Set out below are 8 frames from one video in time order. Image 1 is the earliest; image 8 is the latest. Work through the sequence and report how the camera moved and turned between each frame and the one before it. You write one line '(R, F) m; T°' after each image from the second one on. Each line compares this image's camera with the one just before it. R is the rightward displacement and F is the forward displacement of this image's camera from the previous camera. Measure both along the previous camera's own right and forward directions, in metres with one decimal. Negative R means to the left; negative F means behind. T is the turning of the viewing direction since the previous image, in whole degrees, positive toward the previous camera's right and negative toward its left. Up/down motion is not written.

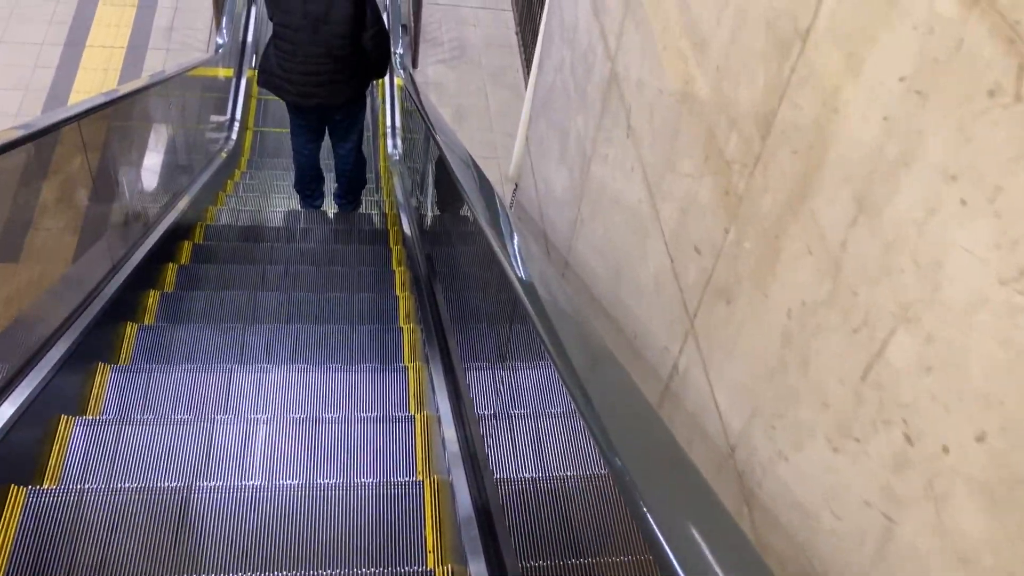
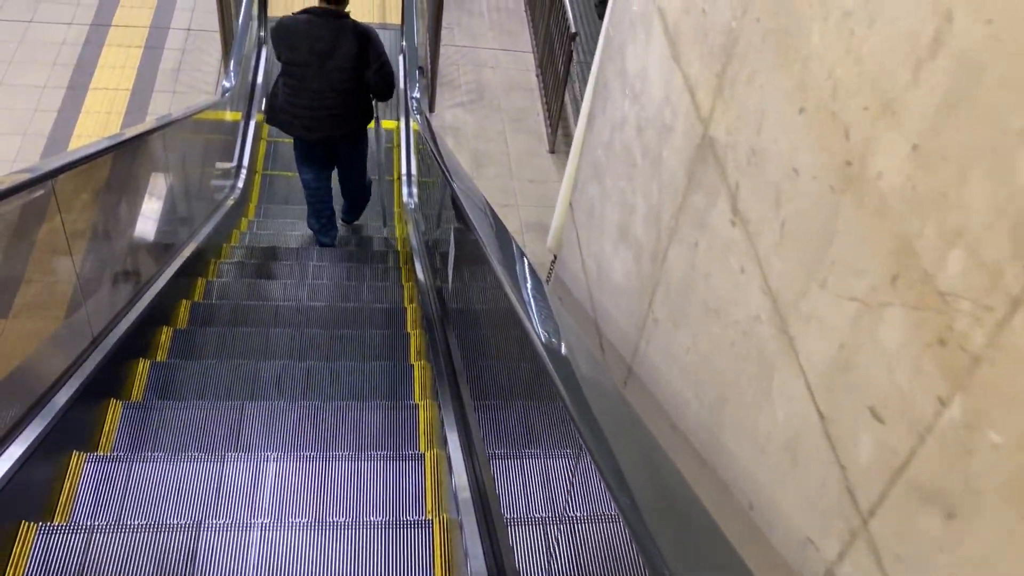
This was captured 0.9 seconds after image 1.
(0.0, +0.2) m; -1°
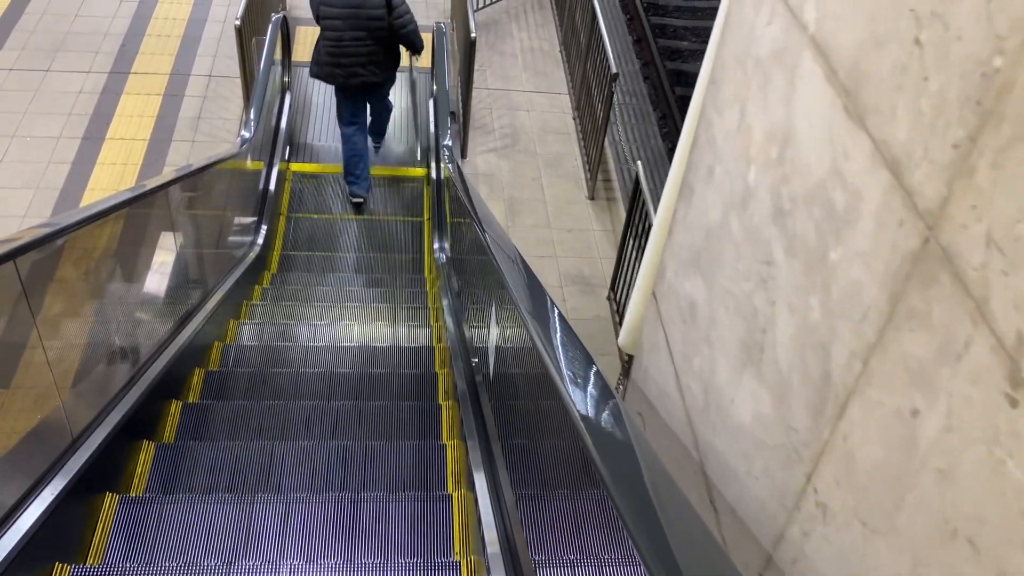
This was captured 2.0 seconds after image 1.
(0.0, +0.3) m; -2°
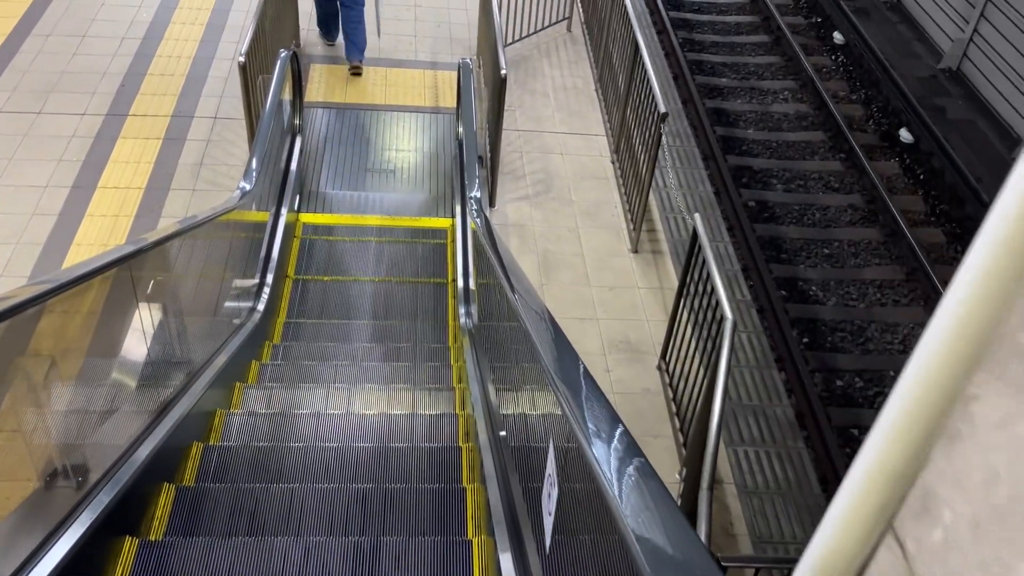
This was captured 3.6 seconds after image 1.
(0.0, +0.5) m; -1°
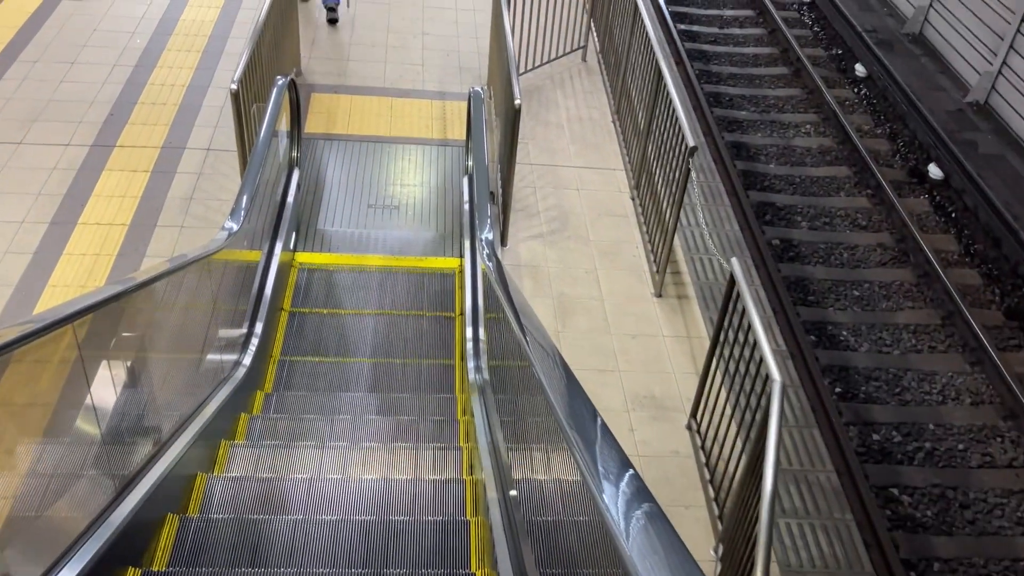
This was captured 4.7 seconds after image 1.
(0.0, +0.3) m; 0°
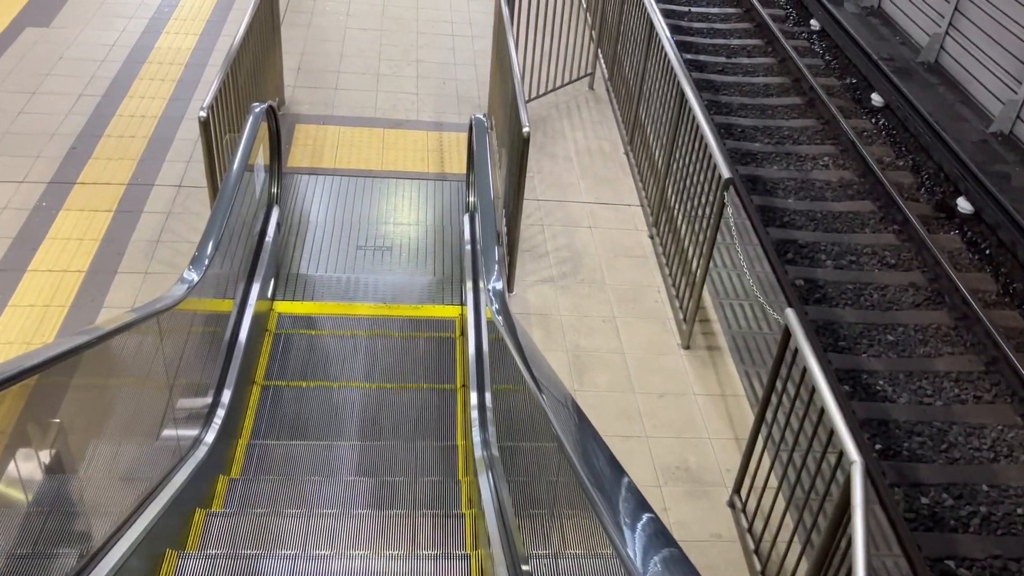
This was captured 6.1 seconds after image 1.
(0.0, +0.4) m; 0°
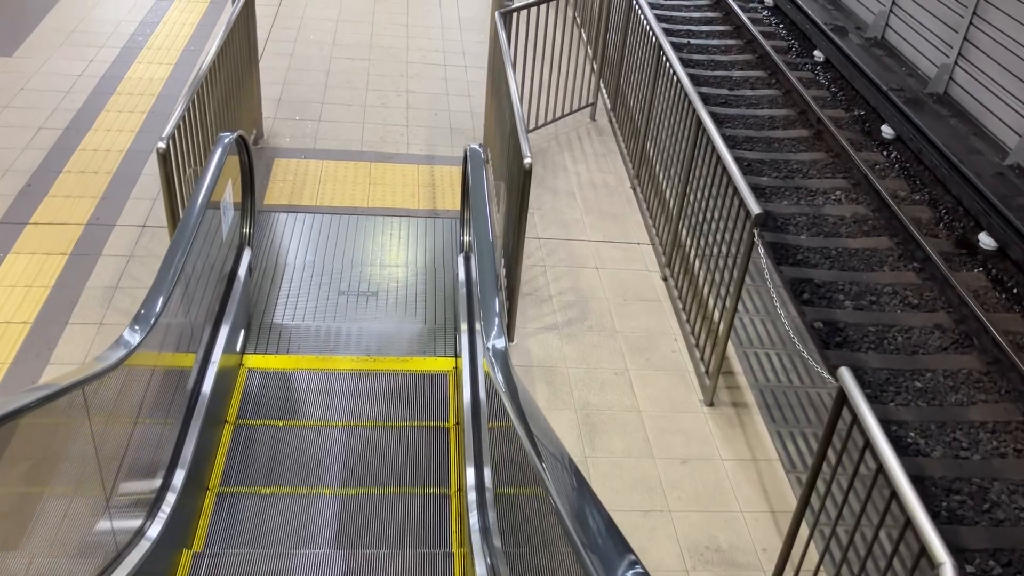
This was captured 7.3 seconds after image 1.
(0.0, +0.3) m; 0°
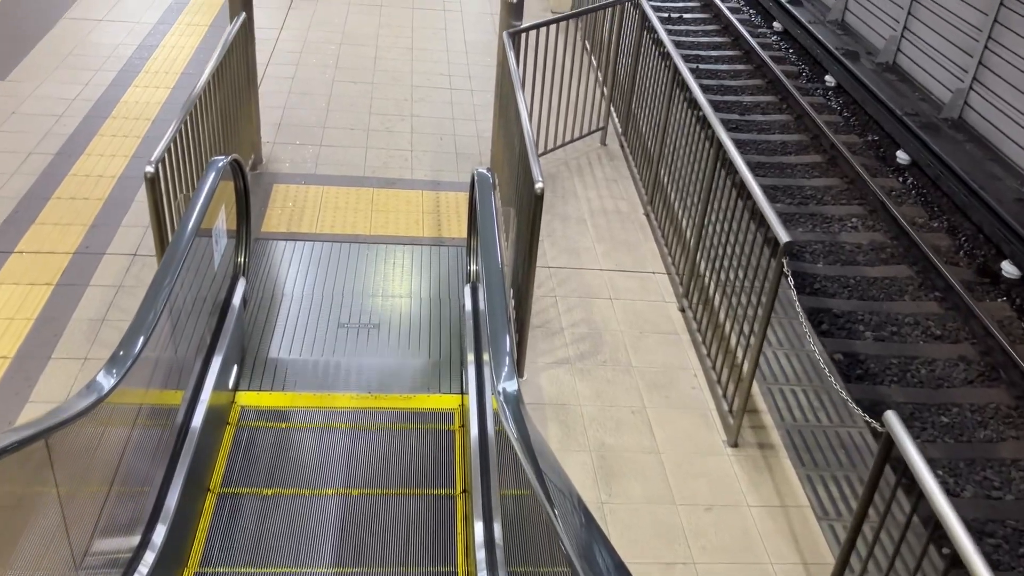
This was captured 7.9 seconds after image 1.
(0.0, +0.2) m; 0°
